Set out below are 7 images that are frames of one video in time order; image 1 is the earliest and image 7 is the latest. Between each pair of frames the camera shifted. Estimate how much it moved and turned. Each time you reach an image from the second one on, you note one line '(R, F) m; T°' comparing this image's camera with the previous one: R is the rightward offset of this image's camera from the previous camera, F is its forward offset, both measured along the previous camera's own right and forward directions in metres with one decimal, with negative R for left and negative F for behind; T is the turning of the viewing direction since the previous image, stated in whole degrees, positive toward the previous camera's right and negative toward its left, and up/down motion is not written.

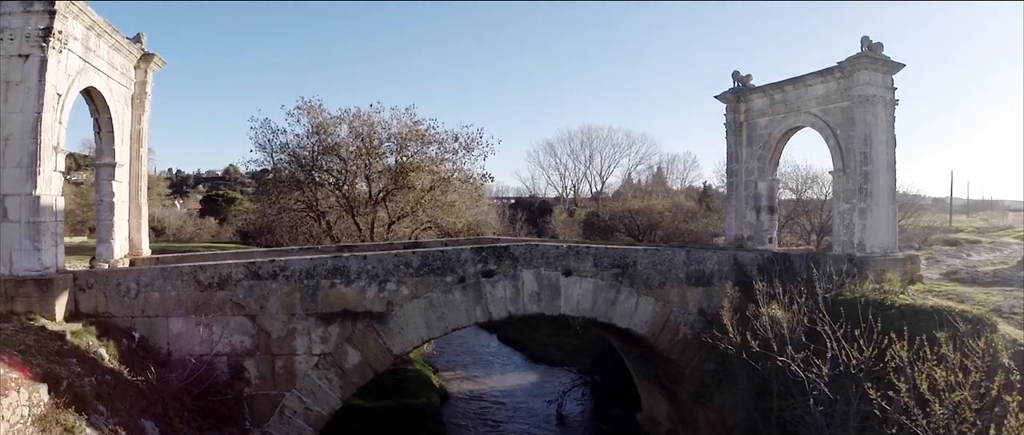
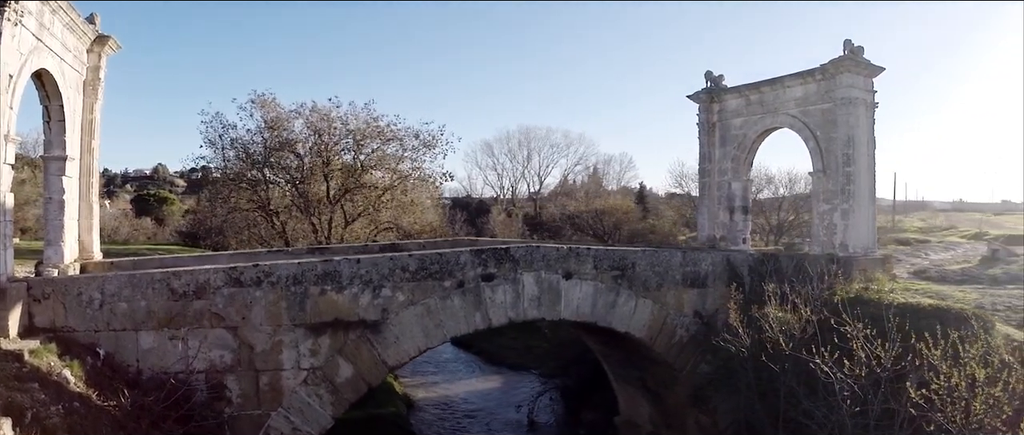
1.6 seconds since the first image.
(-0.7, +0.5) m; +6°
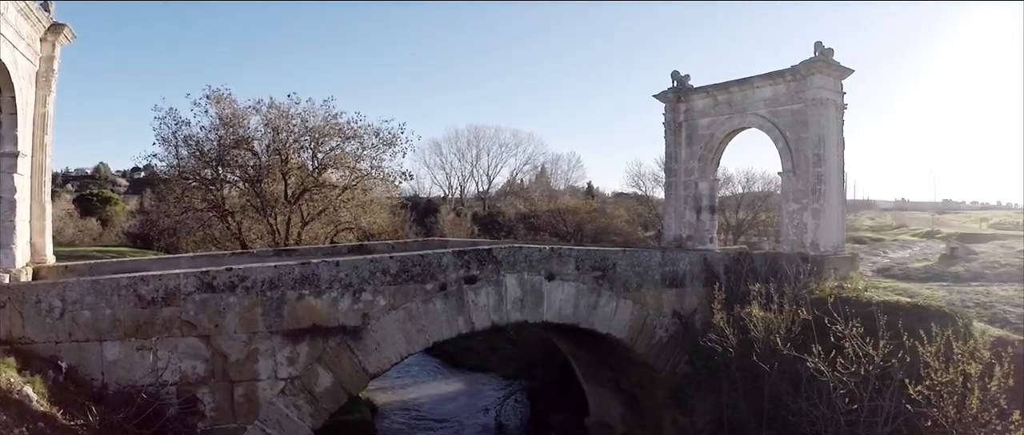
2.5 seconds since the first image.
(-0.4, +0.2) m; +4°
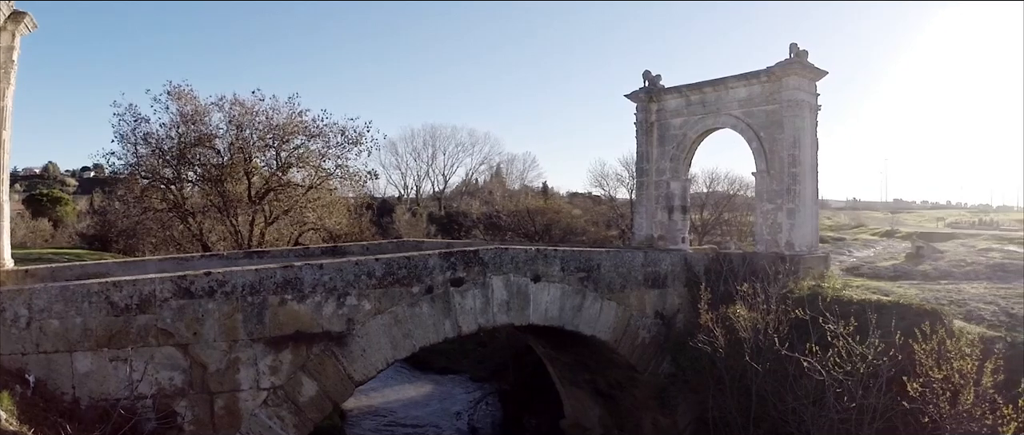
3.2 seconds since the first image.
(-0.3, +0.2) m; +4°
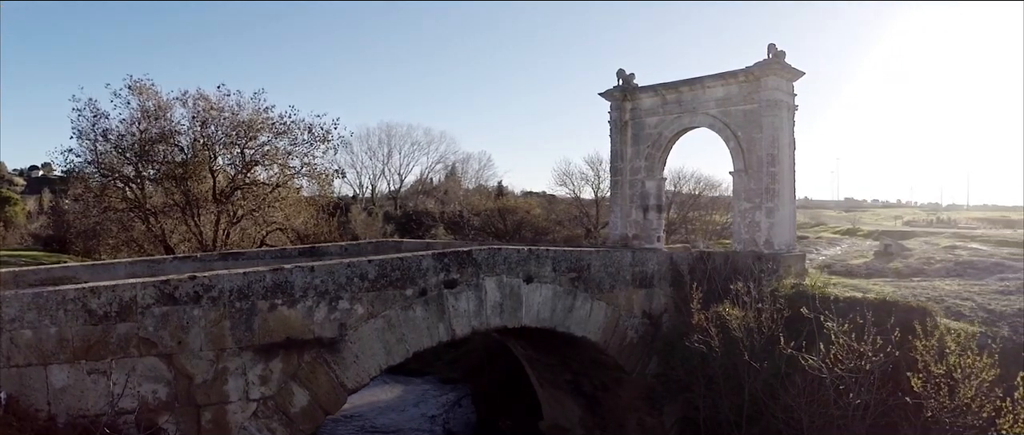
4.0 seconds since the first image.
(-0.4, +0.2) m; +4°
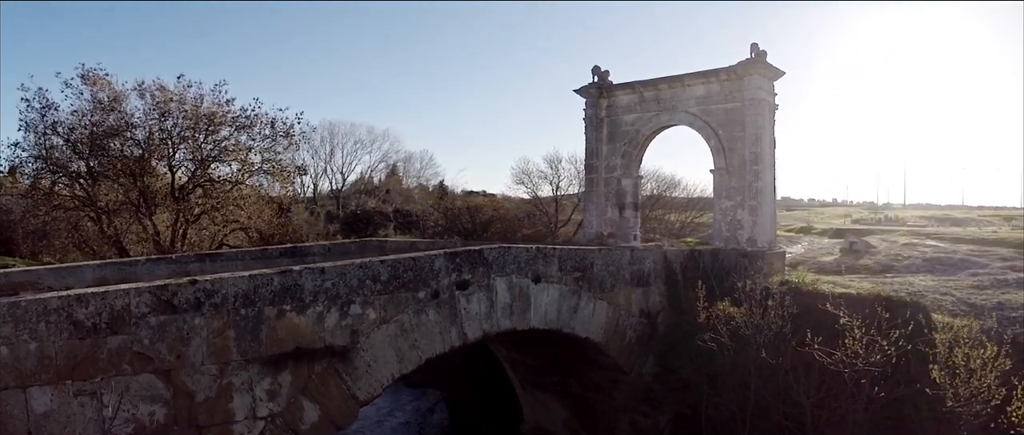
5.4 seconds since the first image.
(-0.7, +0.4) m; +5°
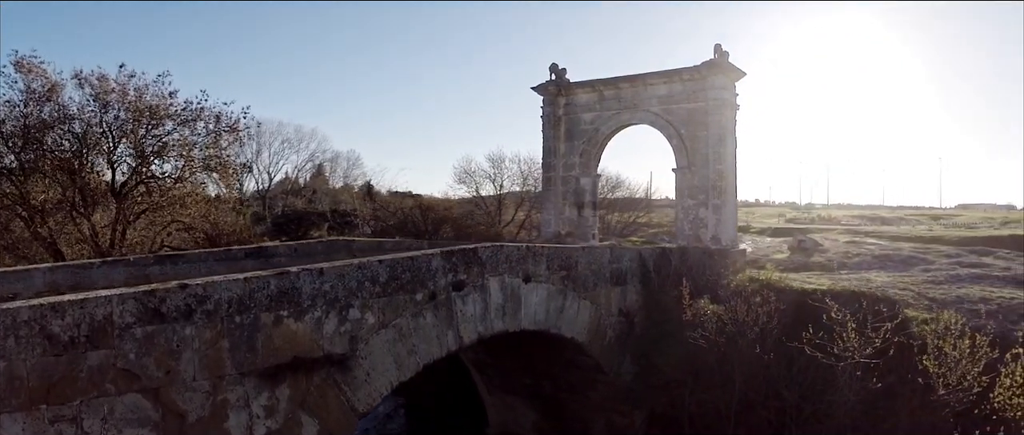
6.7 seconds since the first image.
(-0.6, +0.3) m; +6°
